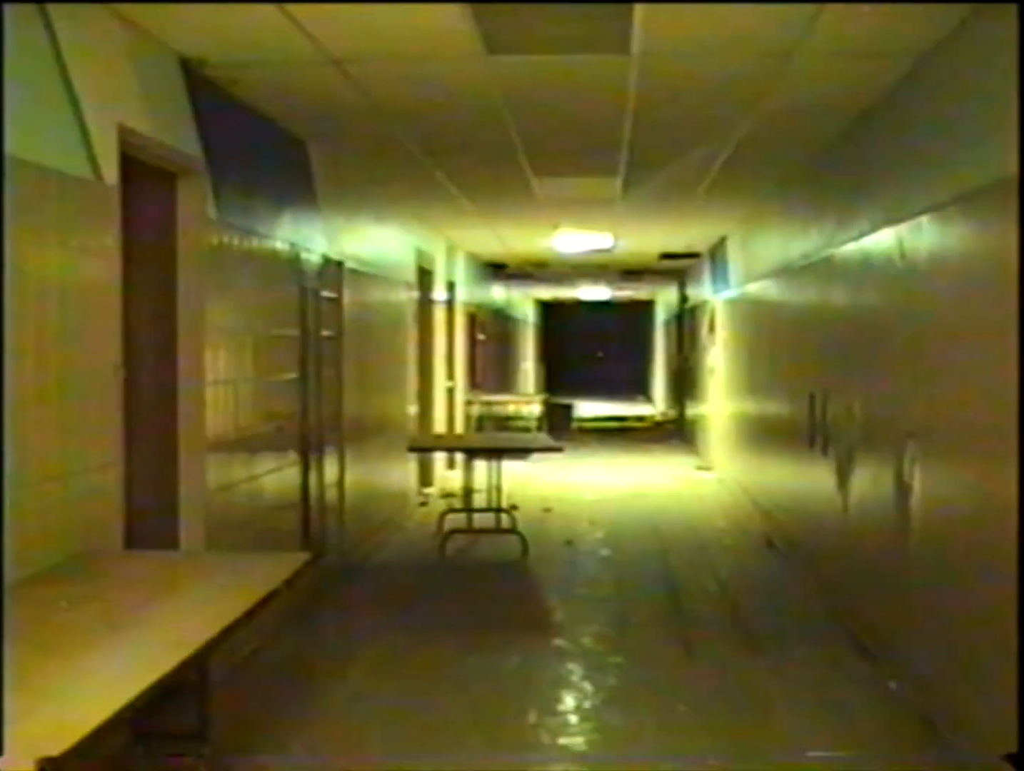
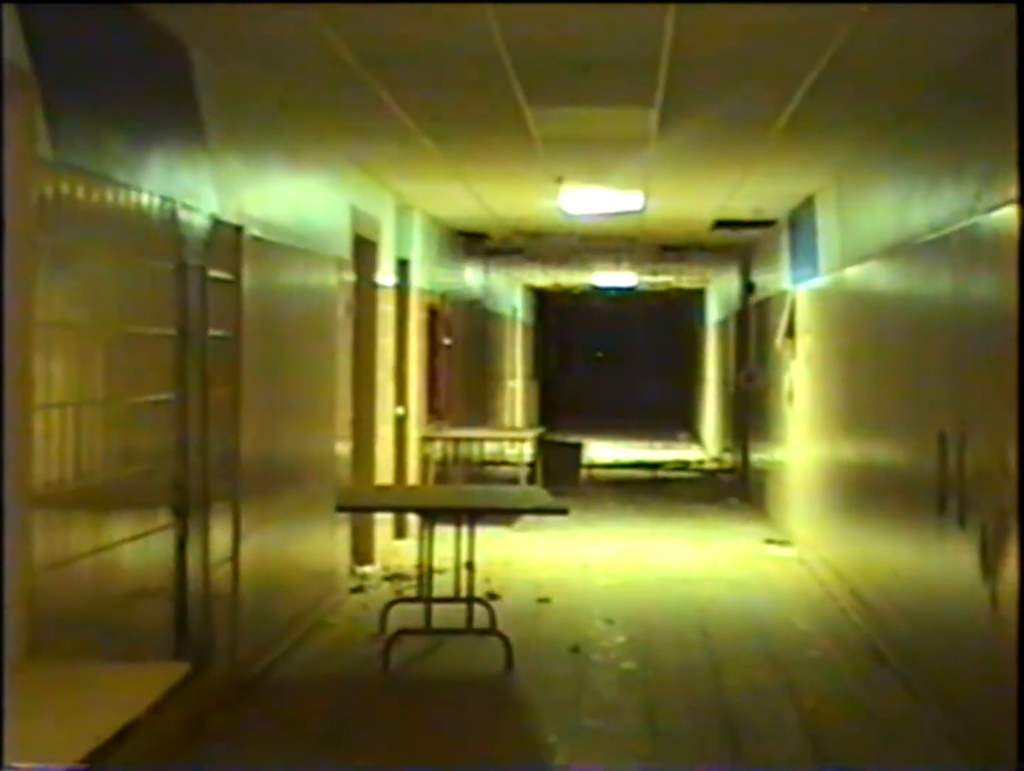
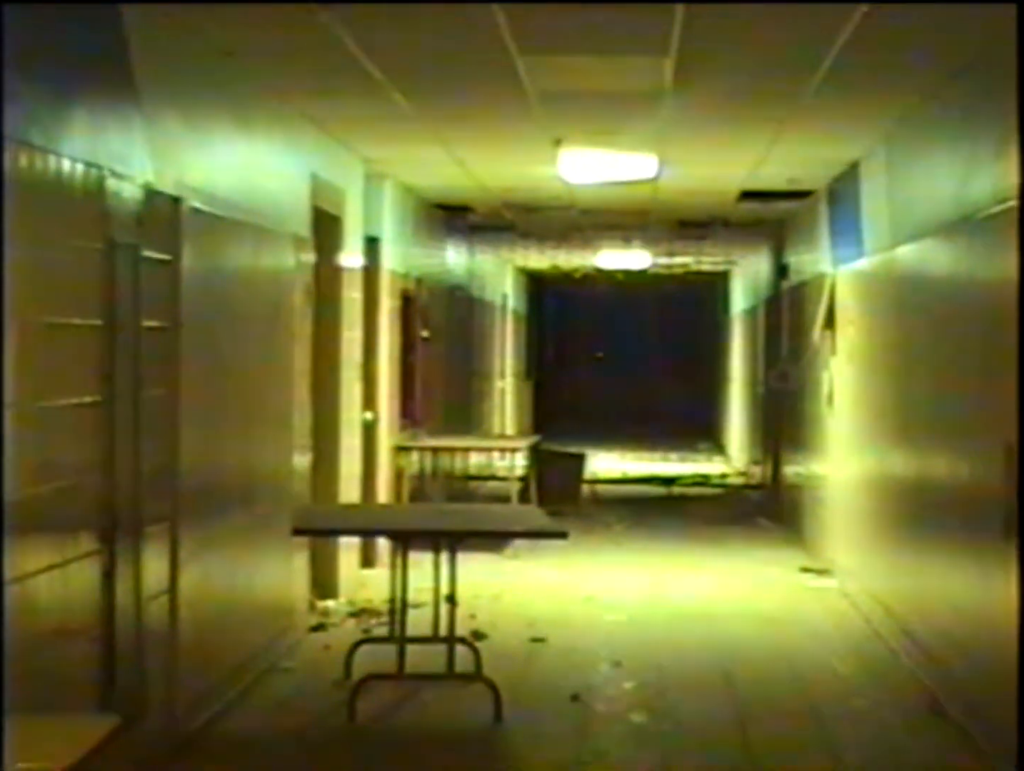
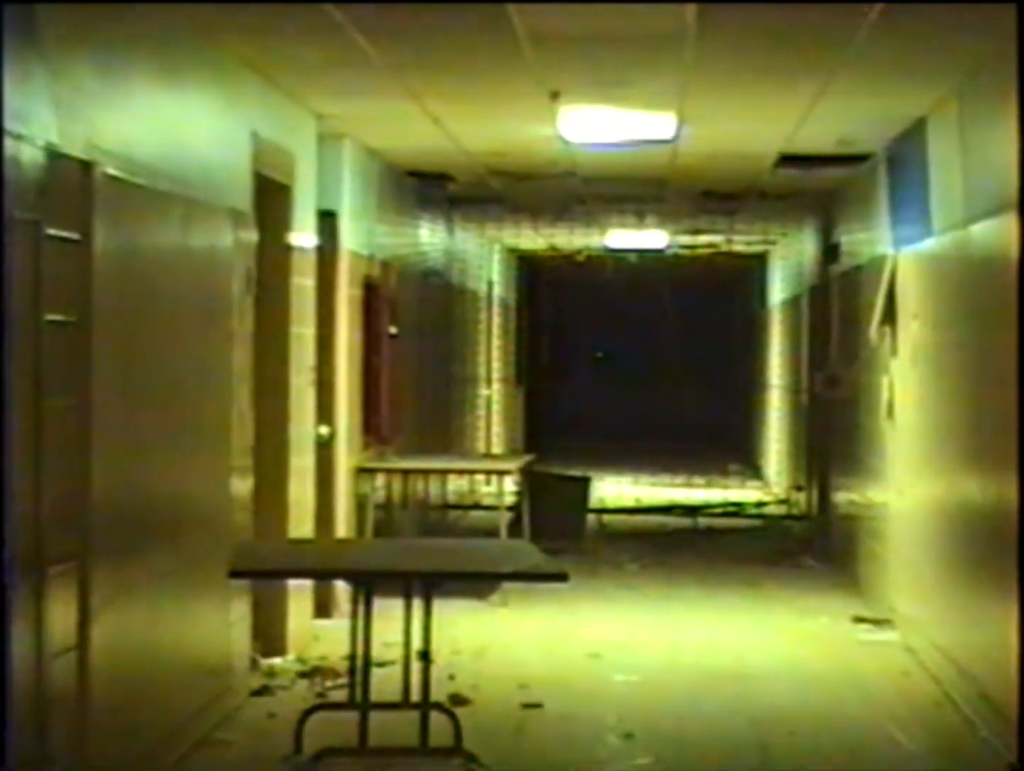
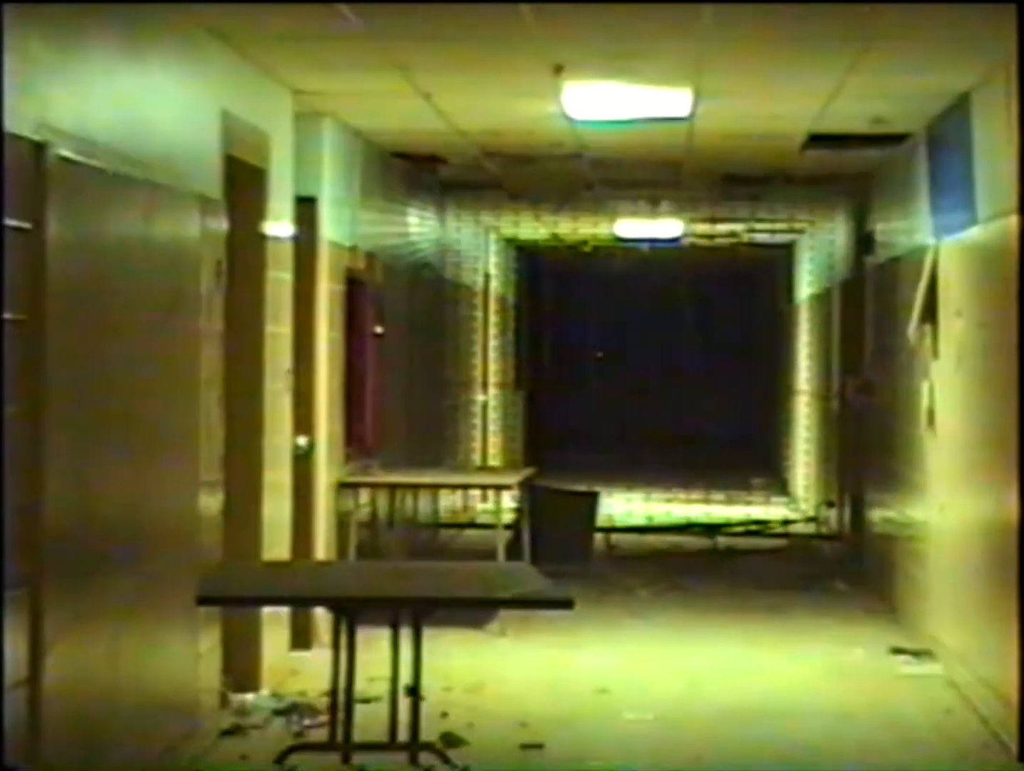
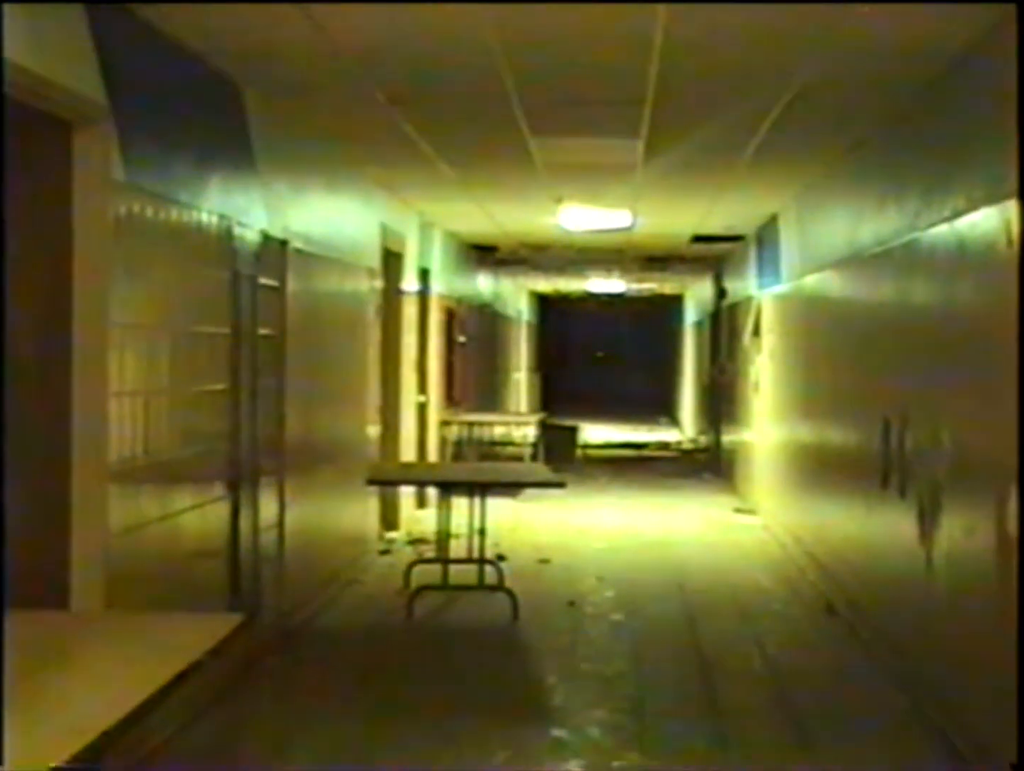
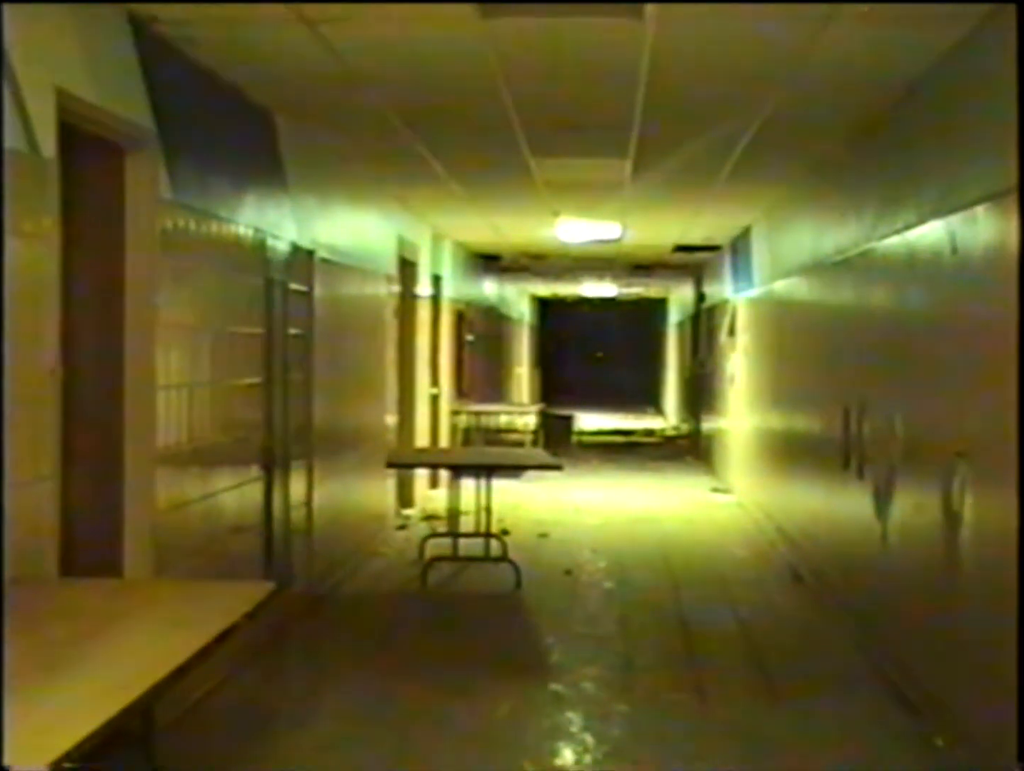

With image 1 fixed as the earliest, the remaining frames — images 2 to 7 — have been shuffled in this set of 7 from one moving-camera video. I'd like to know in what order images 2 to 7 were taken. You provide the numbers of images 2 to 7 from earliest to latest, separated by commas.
7, 6, 2, 3, 4, 5
